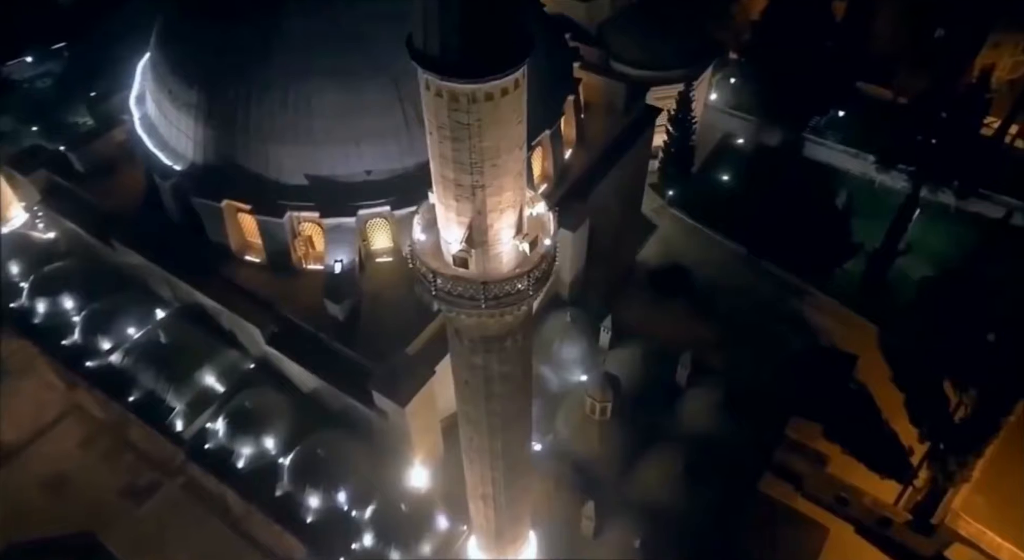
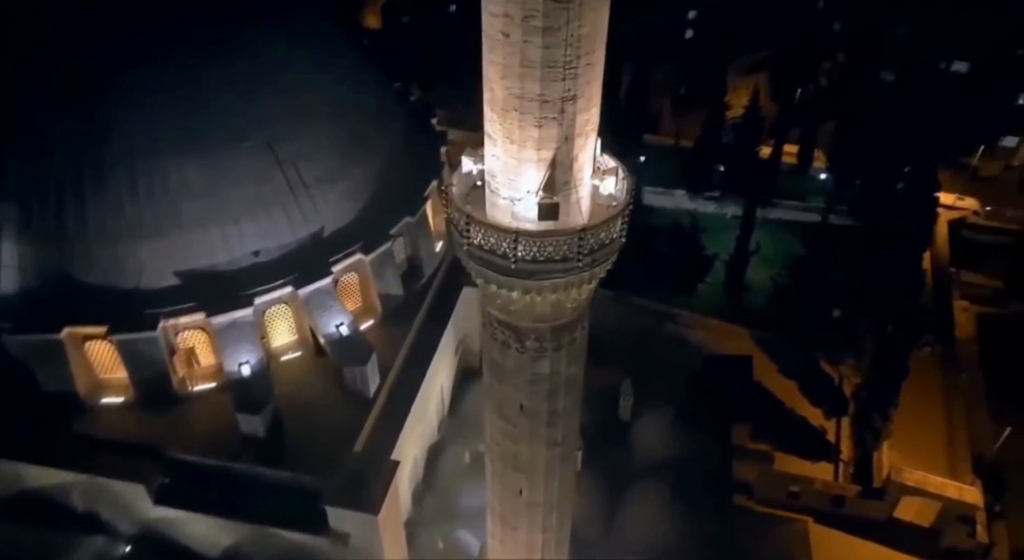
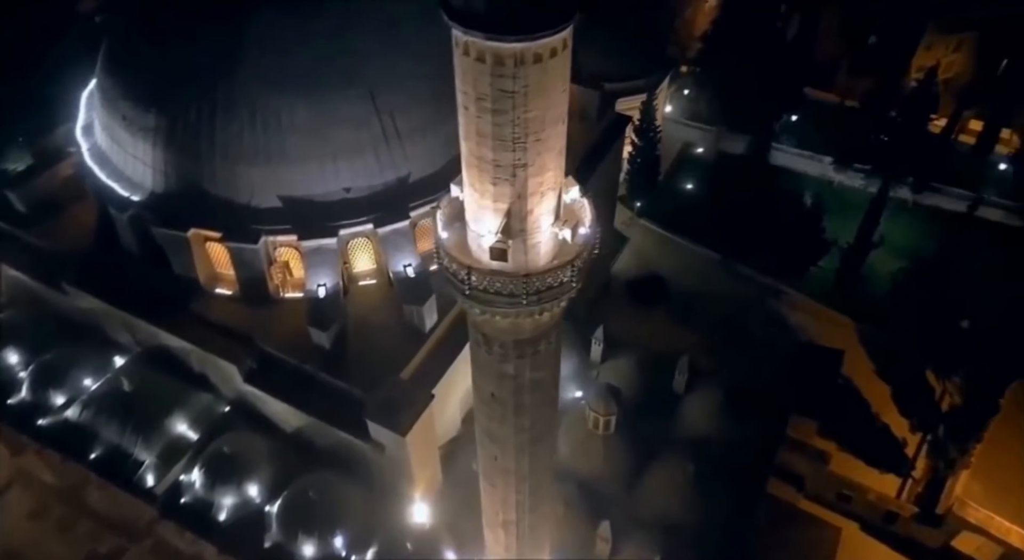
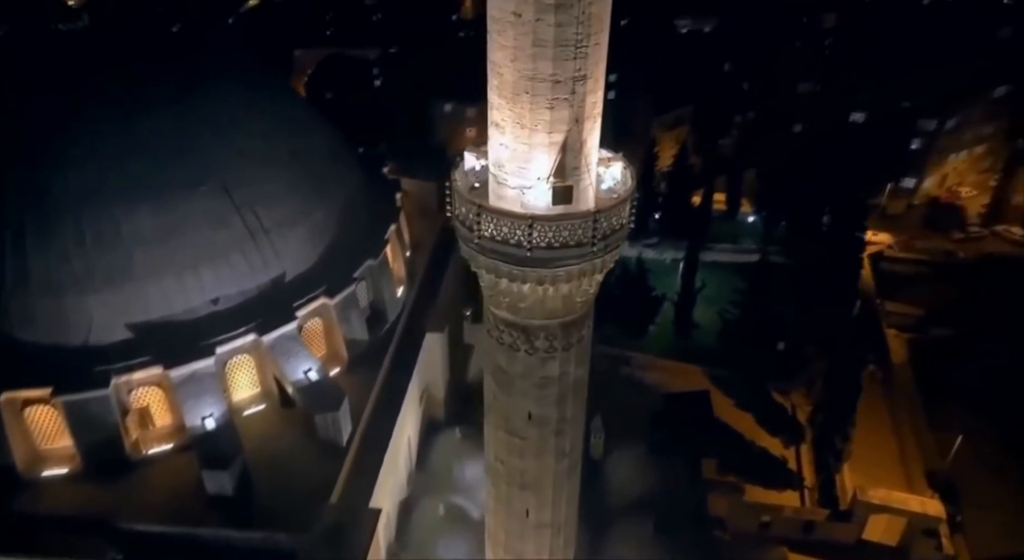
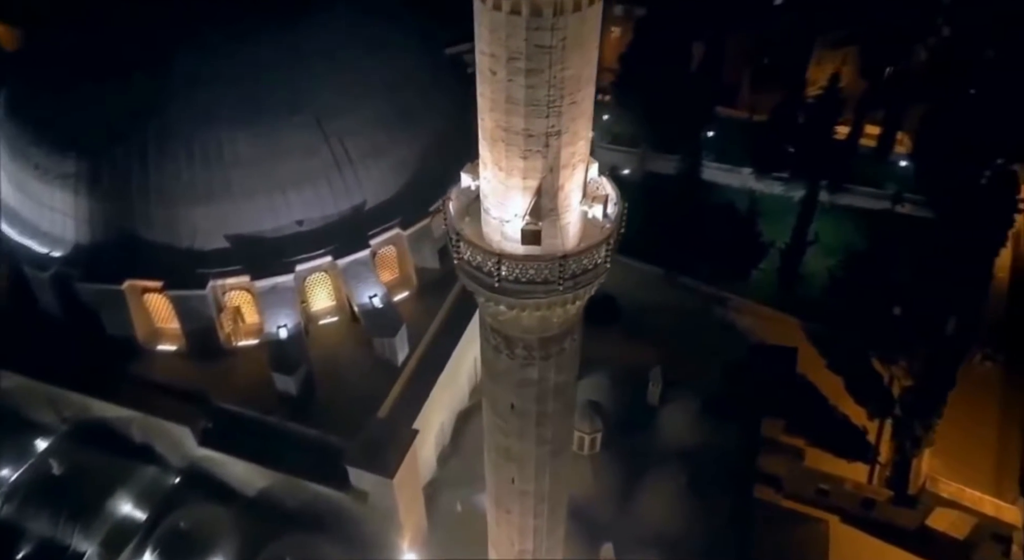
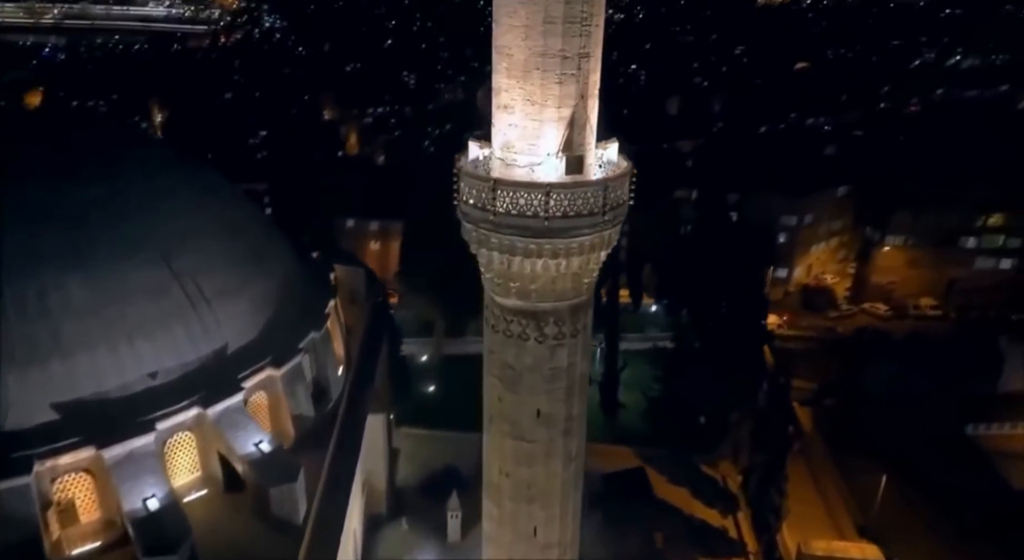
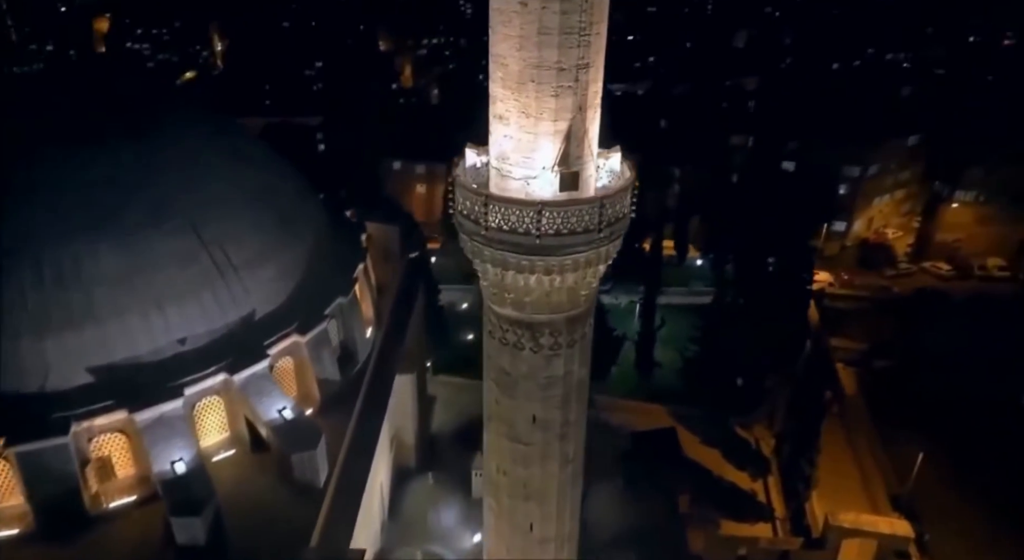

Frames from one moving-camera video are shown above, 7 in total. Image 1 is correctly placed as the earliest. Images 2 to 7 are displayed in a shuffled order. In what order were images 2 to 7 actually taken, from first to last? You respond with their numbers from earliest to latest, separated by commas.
3, 5, 2, 4, 7, 6
